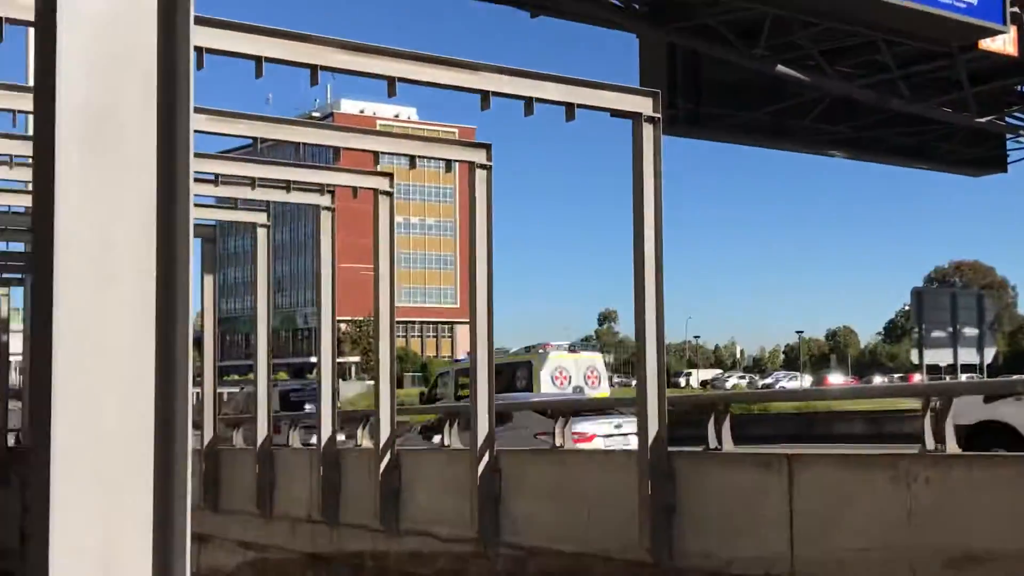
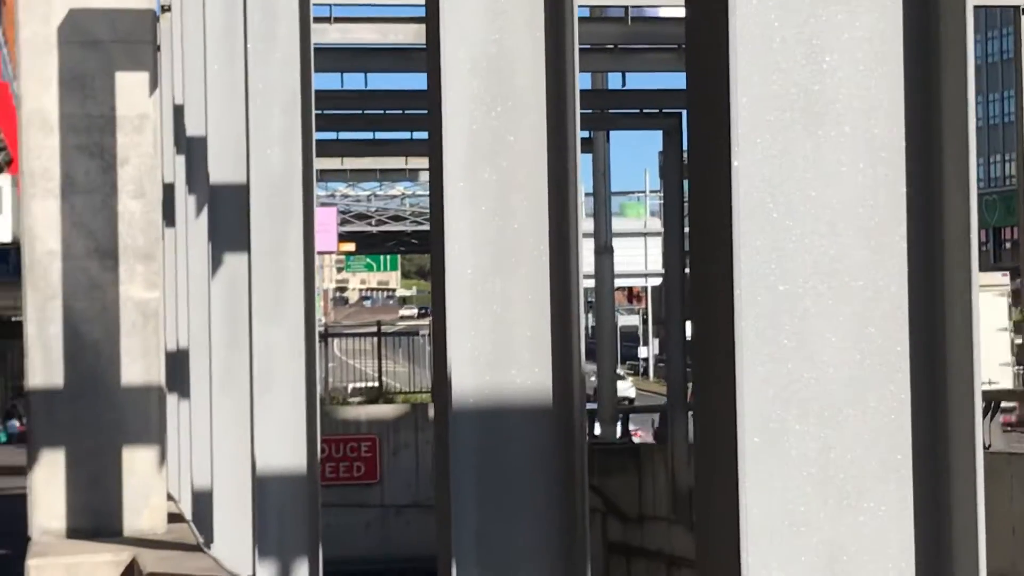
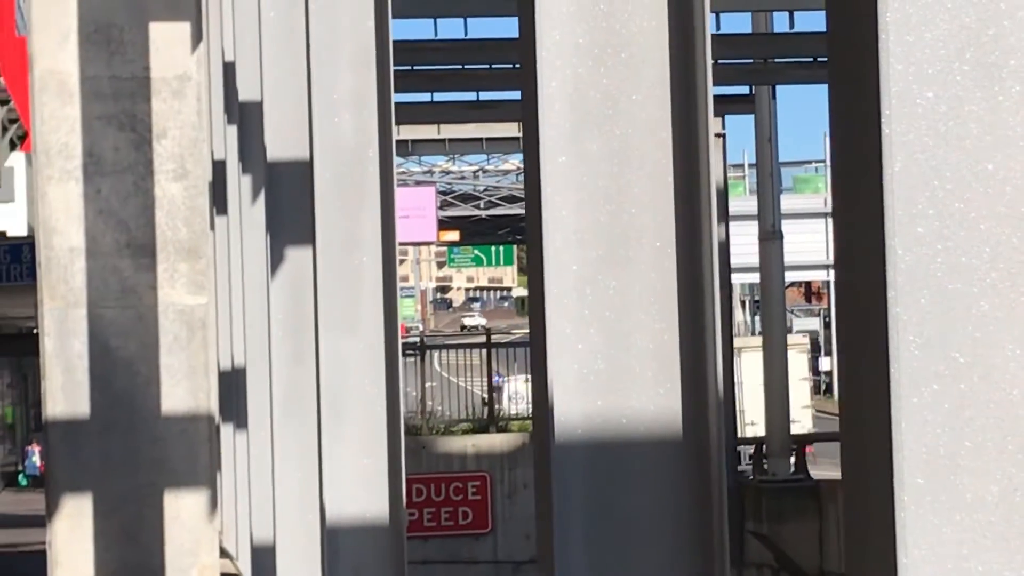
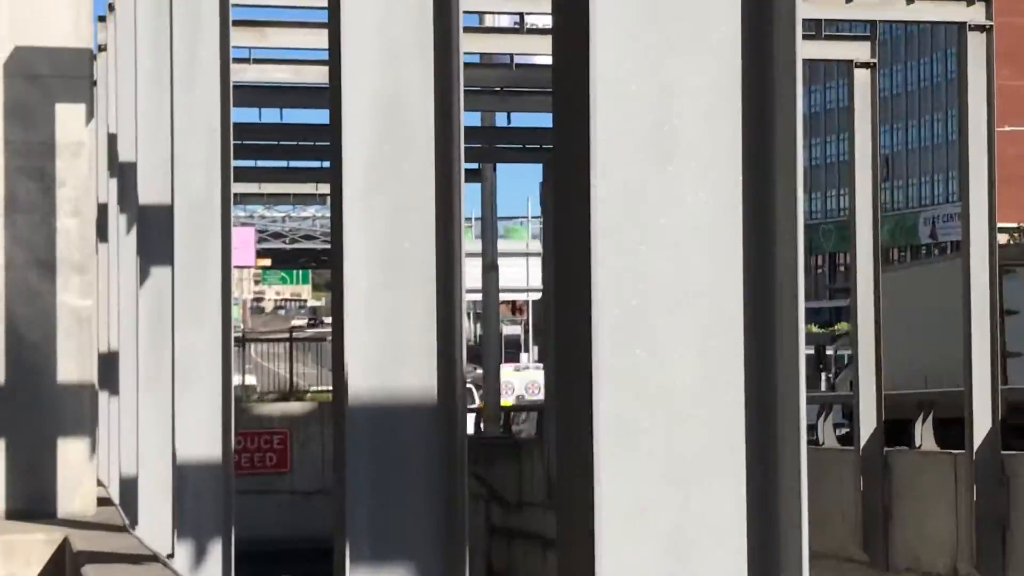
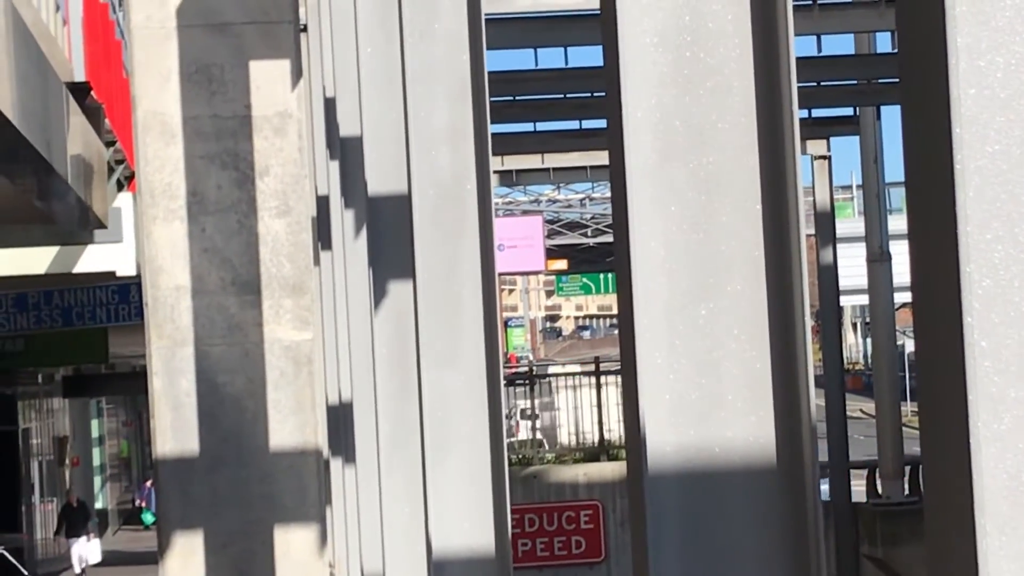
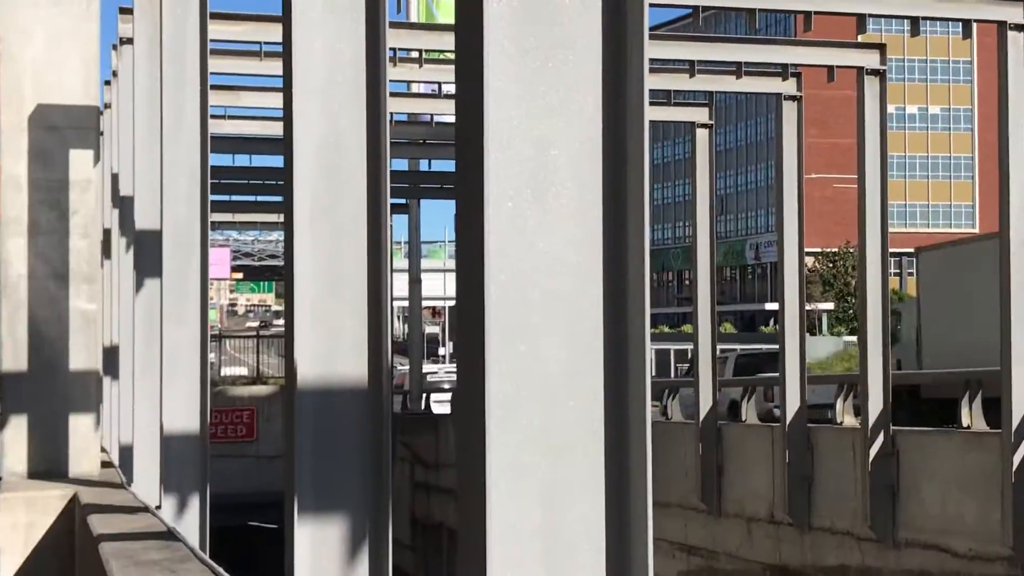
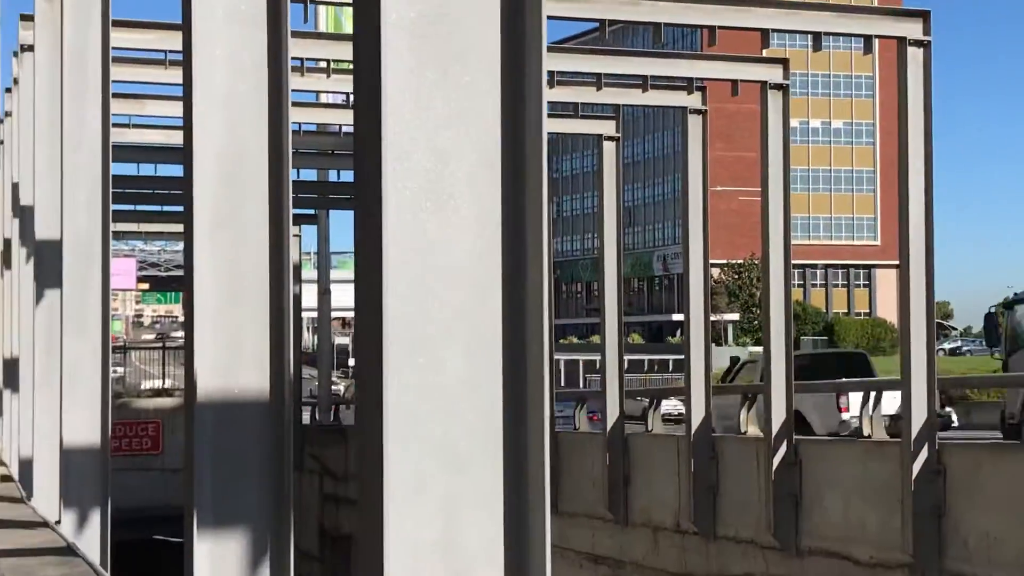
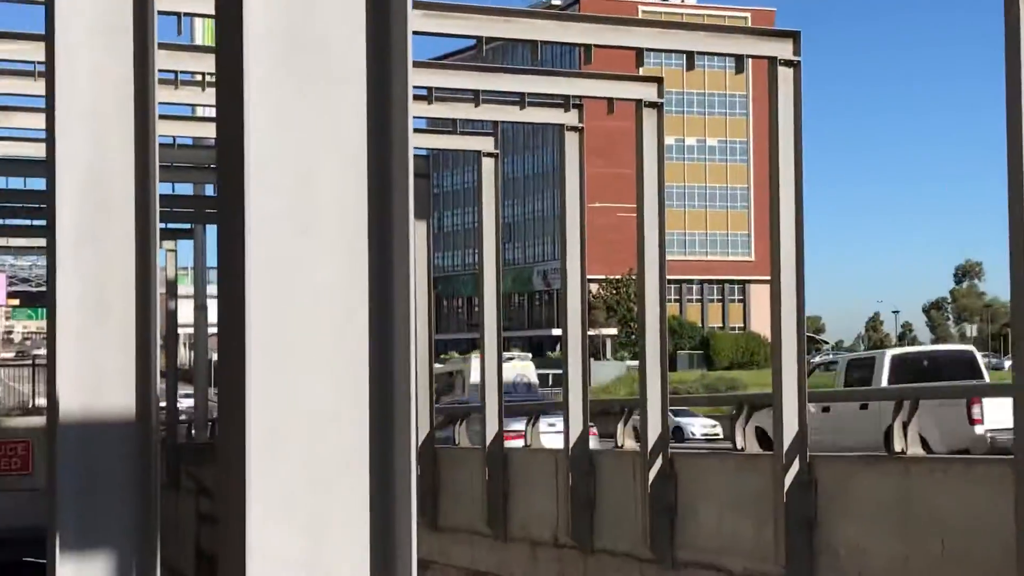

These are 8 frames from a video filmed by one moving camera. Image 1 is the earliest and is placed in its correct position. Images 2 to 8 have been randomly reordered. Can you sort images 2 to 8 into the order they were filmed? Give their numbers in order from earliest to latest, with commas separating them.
8, 7, 6, 4, 2, 3, 5
